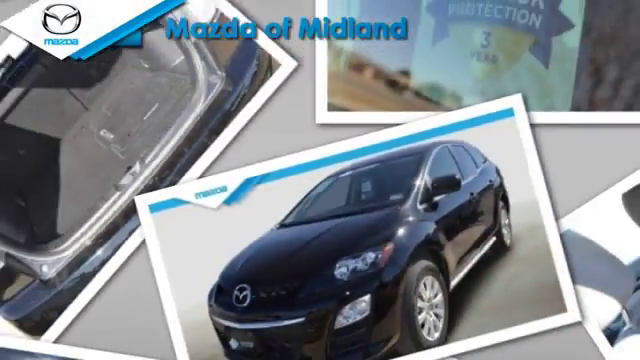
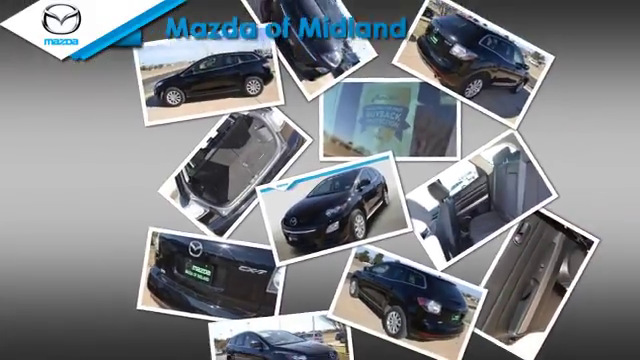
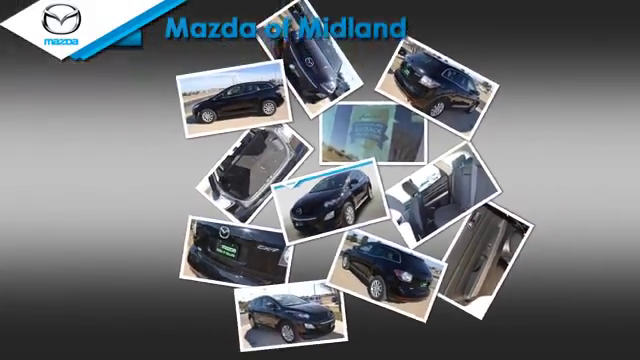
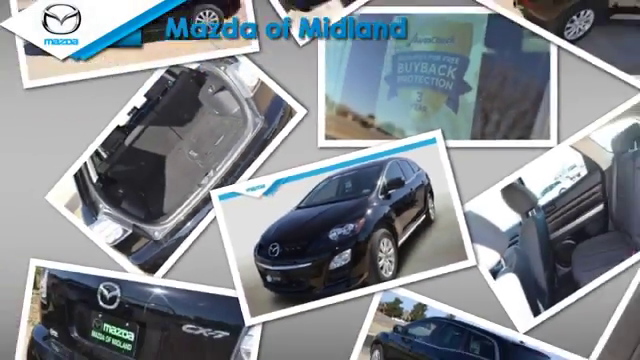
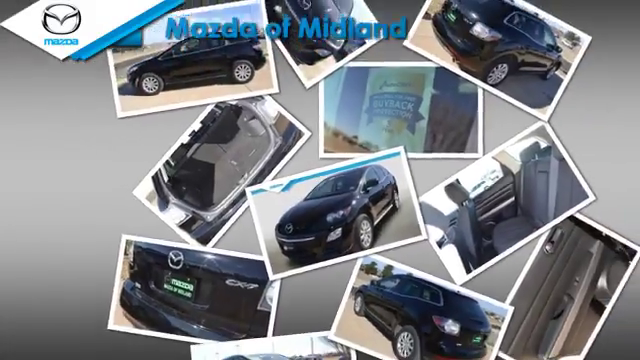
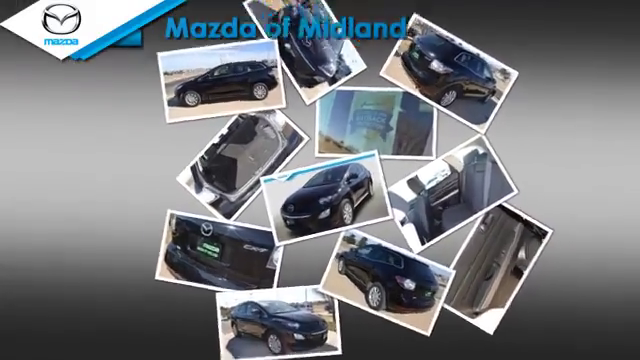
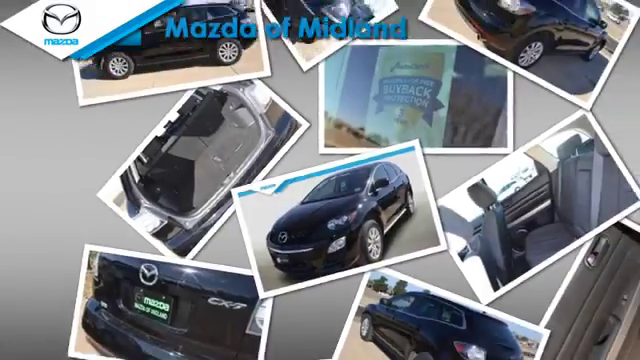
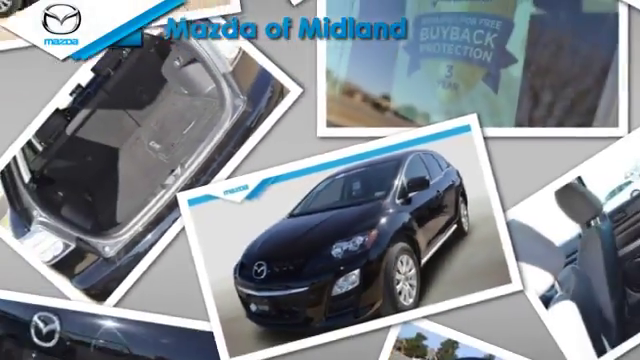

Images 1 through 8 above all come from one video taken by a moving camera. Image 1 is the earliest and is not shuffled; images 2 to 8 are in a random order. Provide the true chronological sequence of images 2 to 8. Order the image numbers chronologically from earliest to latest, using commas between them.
8, 4, 7, 5, 2, 3, 6
